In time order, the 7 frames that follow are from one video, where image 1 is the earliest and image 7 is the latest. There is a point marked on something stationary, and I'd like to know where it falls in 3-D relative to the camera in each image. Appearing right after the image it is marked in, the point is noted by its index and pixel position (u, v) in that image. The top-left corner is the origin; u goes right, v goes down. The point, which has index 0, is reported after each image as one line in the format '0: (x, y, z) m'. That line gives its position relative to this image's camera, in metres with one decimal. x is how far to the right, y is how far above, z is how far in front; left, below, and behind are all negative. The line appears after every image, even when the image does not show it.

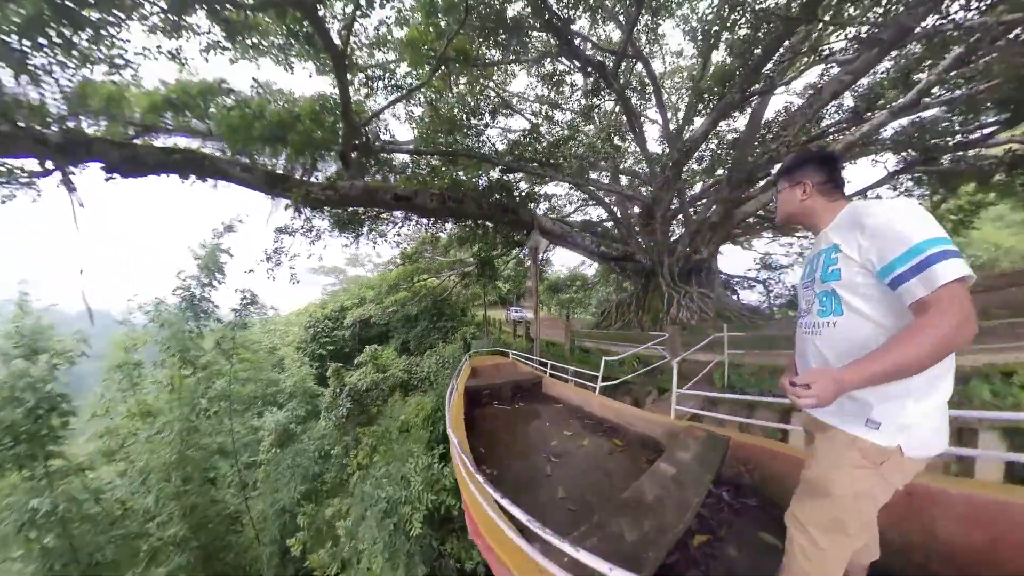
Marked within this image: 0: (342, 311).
0: (-8.3, -1.0, +14.0) m
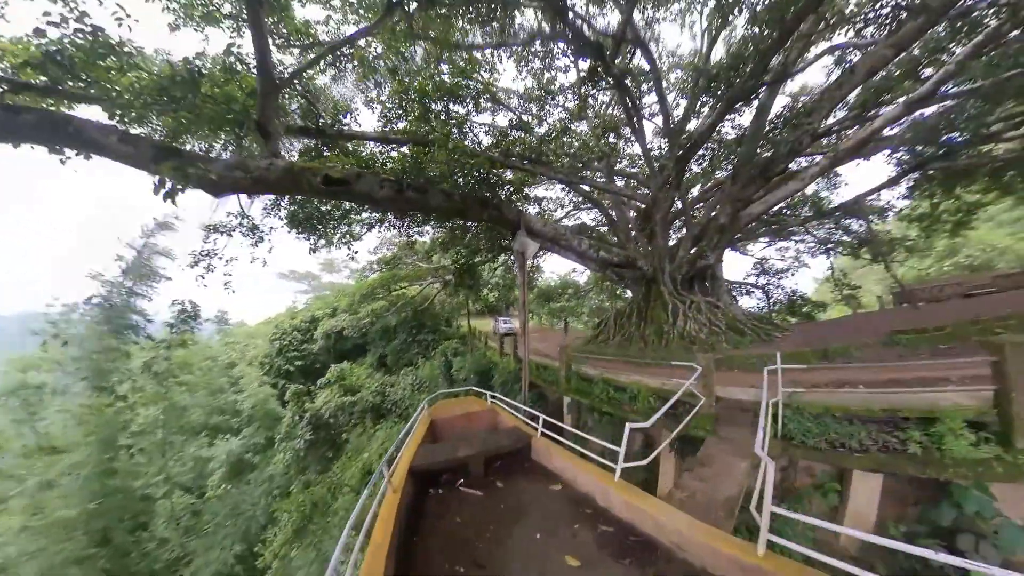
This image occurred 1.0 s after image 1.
0: (-8.8, -1.4, +12.8) m
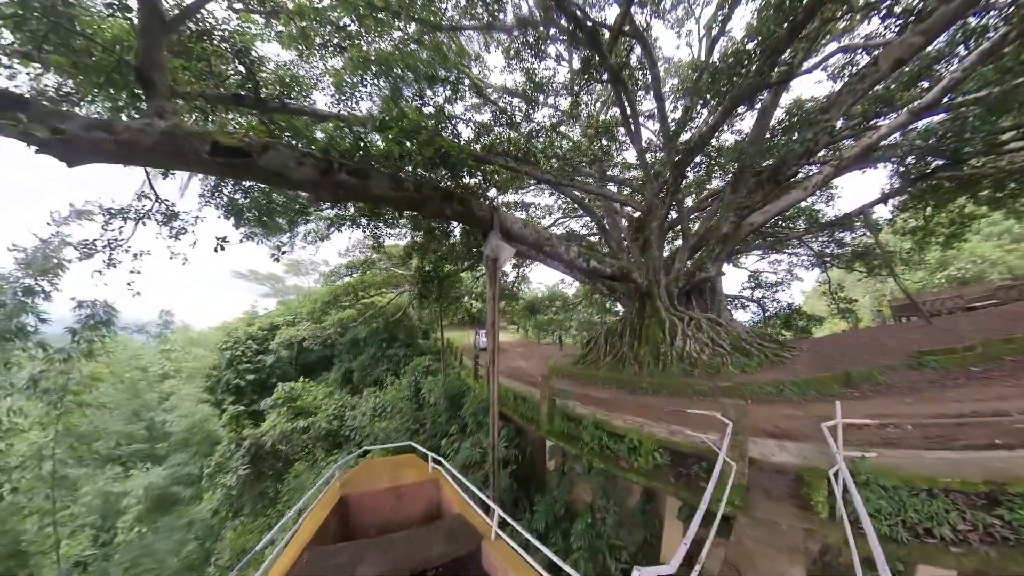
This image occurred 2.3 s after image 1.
0: (-9.4, -1.6, +11.5) m
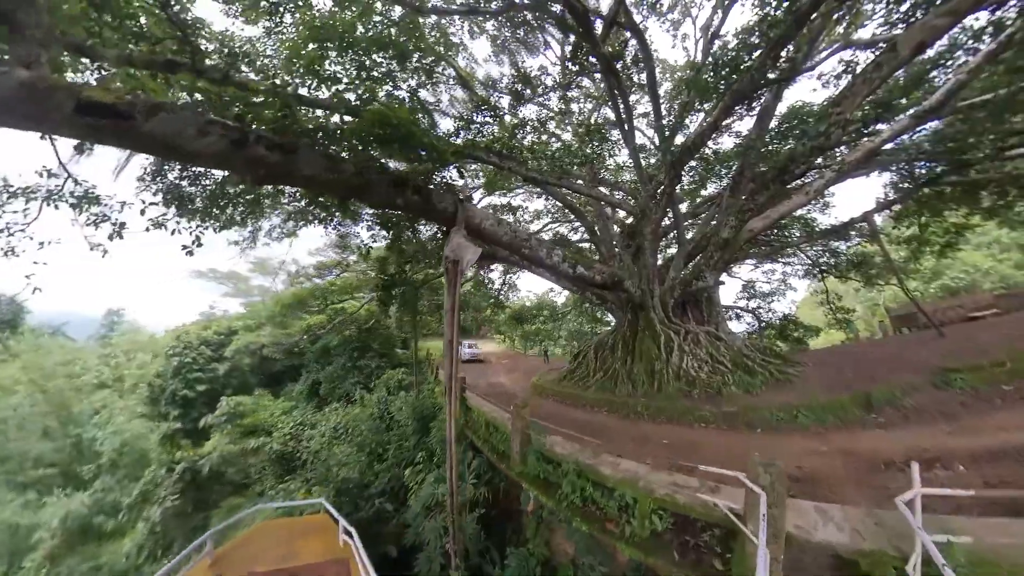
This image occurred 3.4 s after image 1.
0: (-10.0, -1.8, +10.5) m
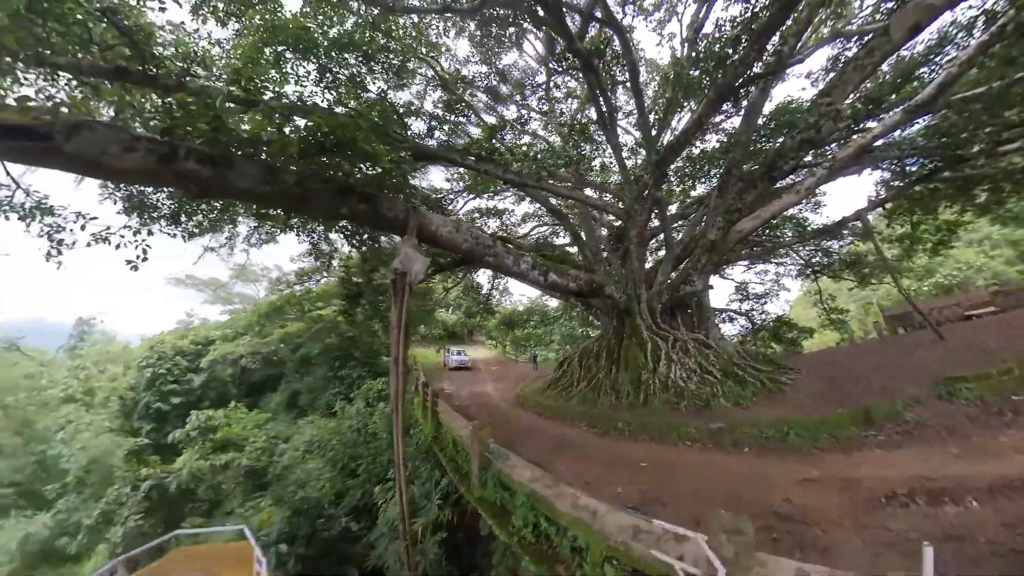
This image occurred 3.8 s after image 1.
0: (-10.4, -2.1, +10.1) m
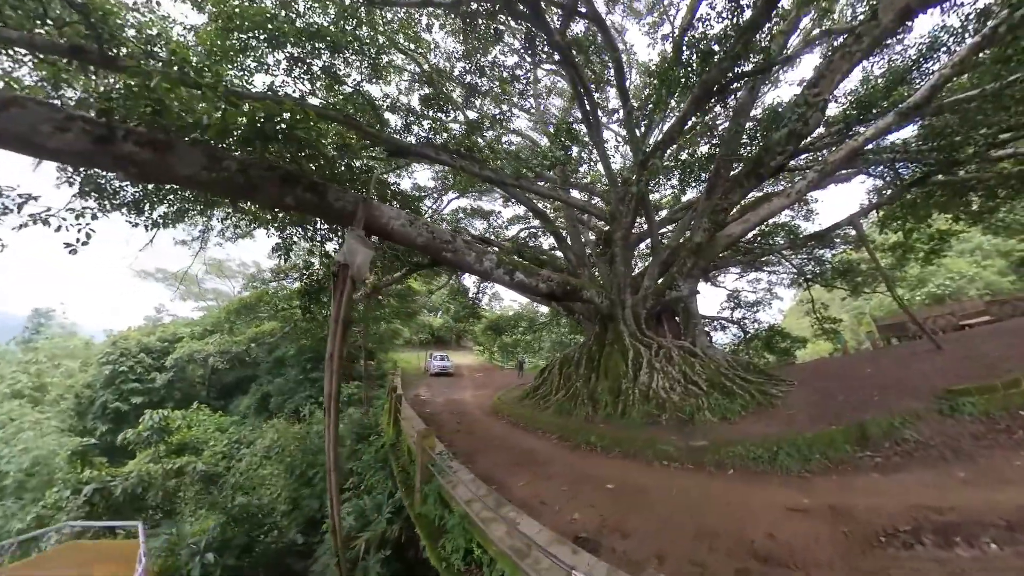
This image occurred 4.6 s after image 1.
0: (-11.0, -2.1, +9.6) m
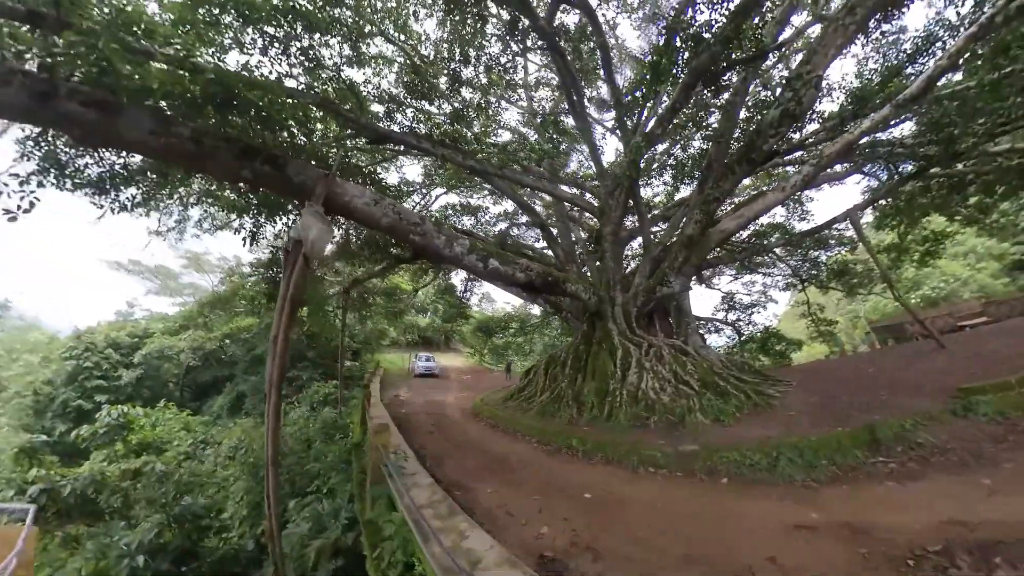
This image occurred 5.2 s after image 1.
0: (-11.3, -2.0, +9.2) m
